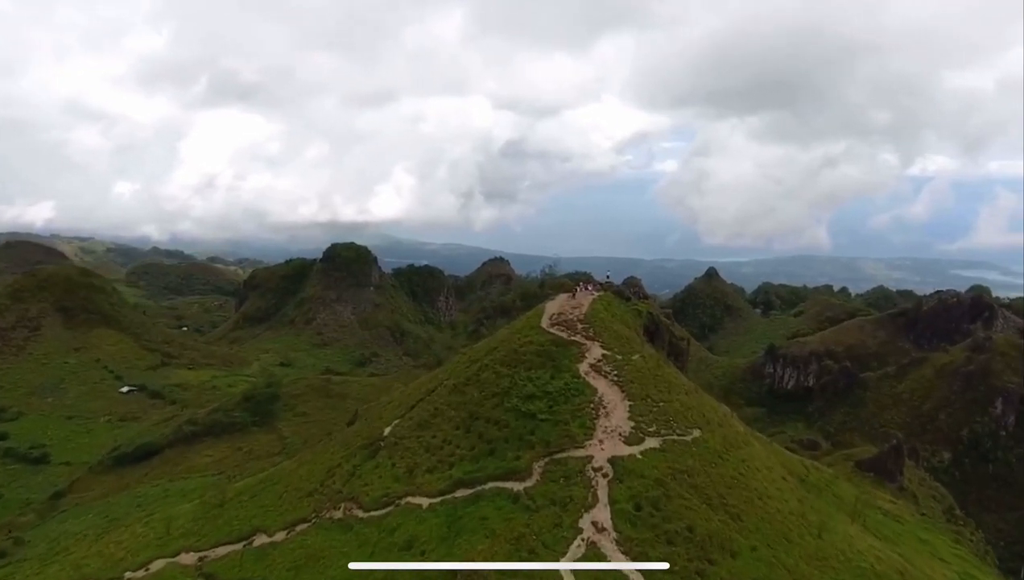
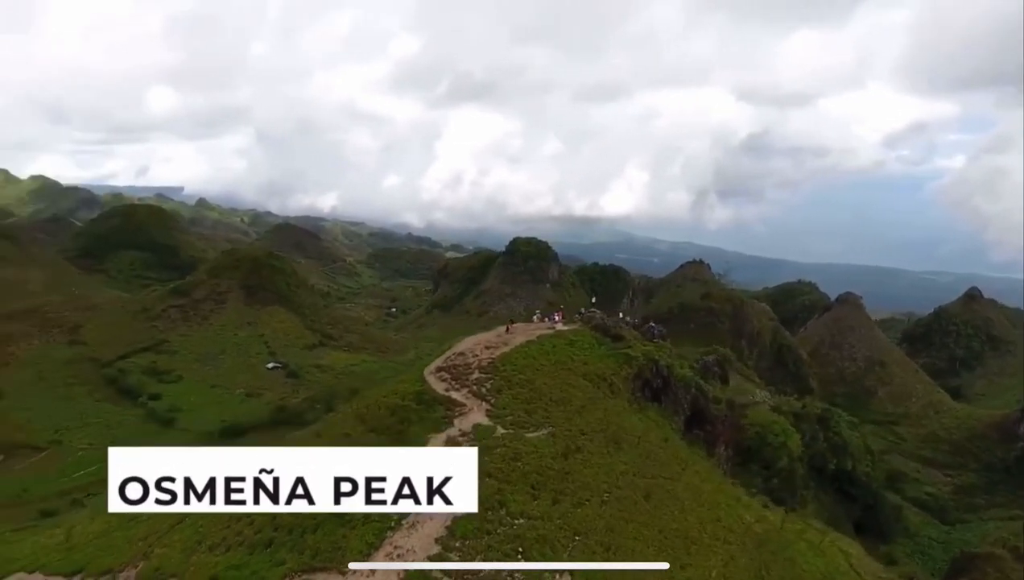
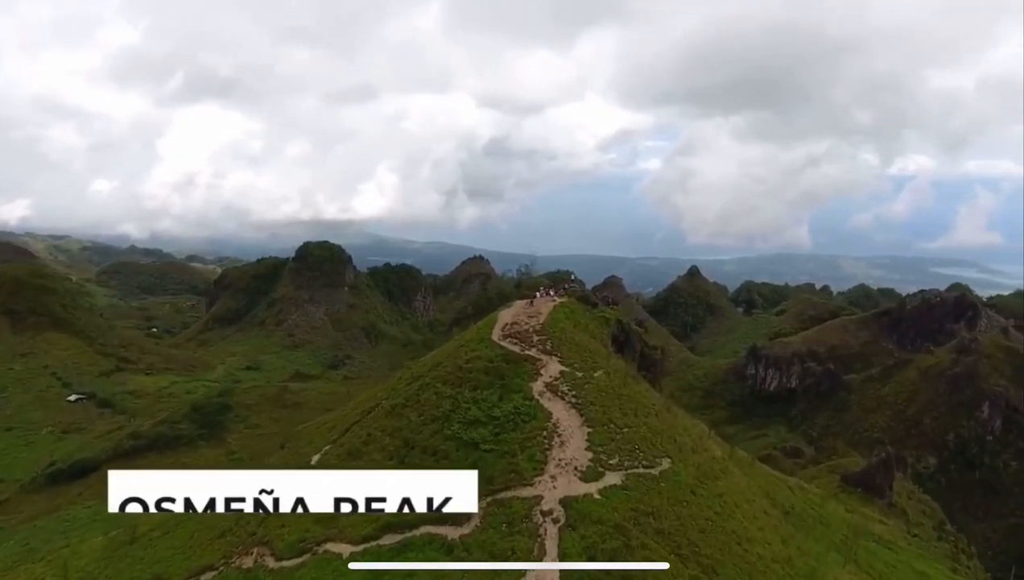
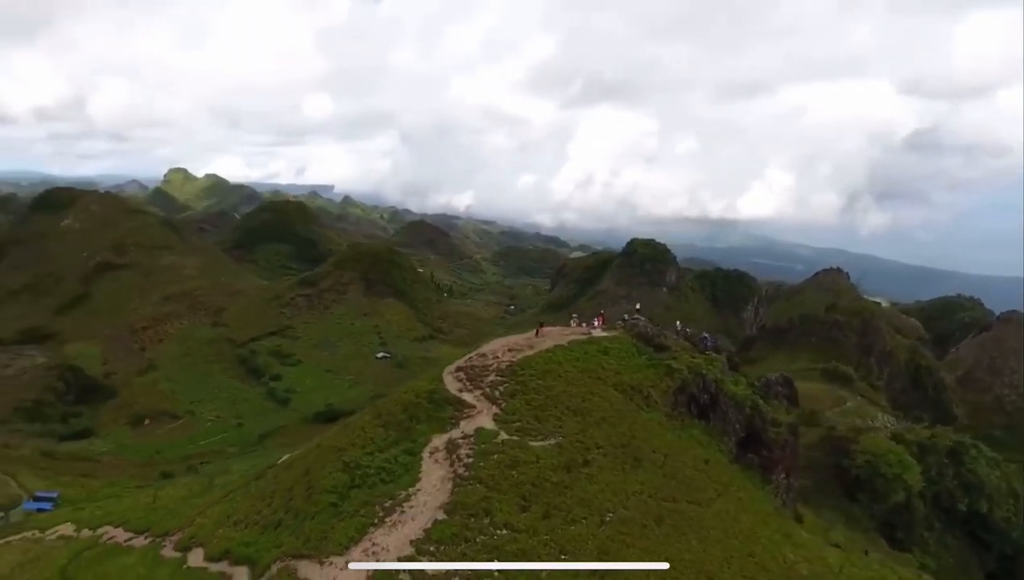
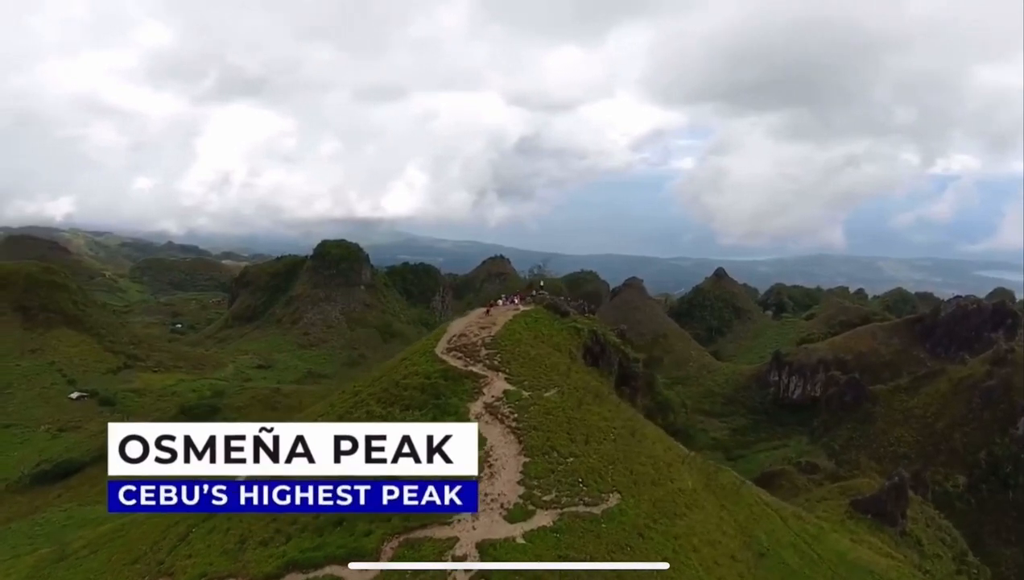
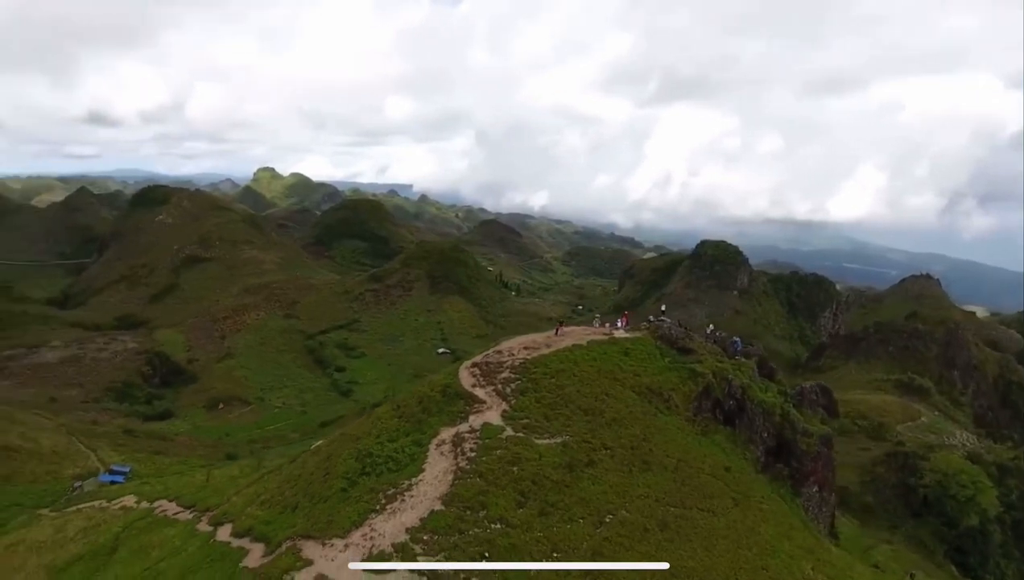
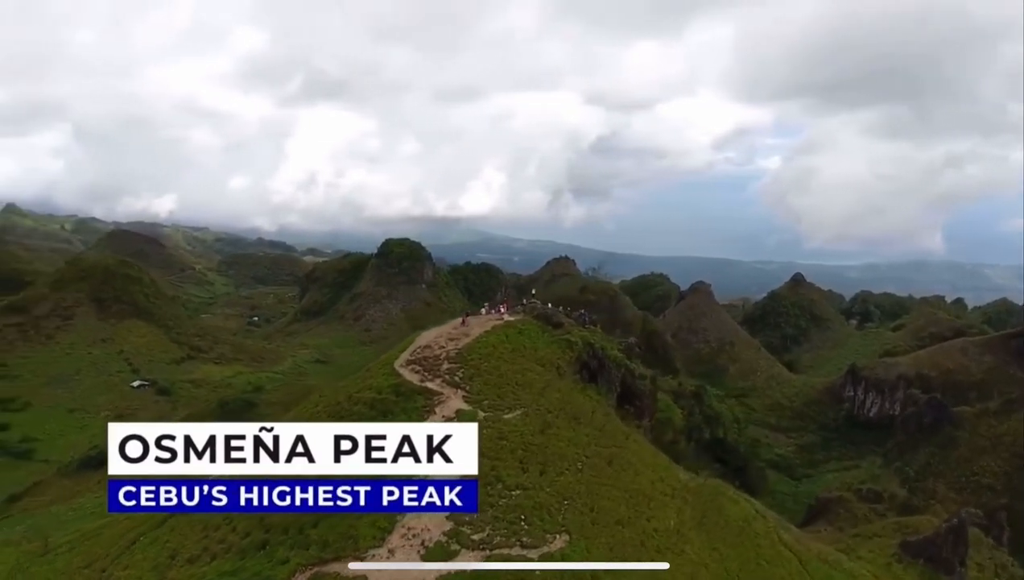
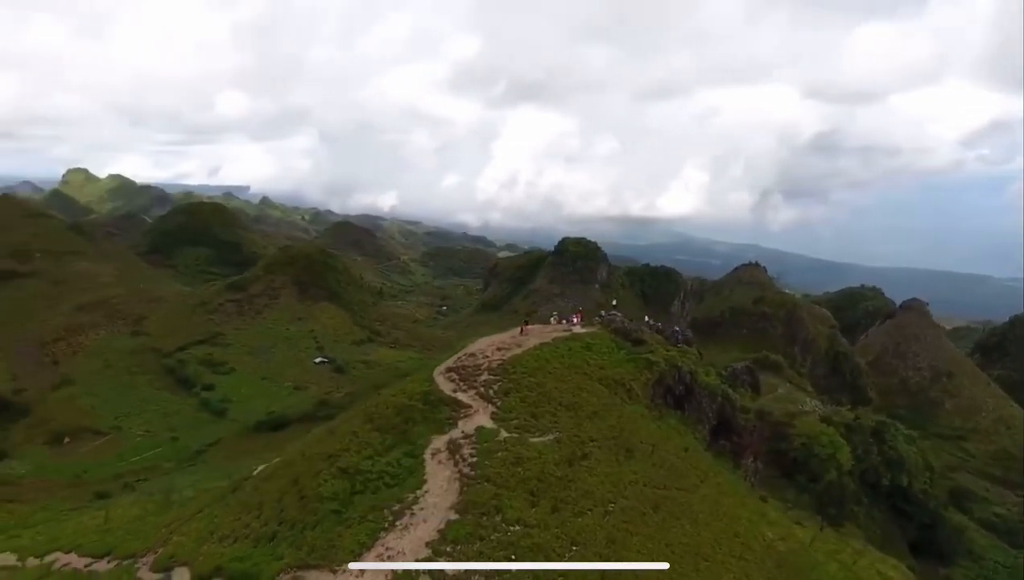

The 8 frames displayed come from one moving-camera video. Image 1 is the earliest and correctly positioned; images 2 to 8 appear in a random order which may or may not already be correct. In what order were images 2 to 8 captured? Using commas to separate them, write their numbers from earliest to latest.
3, 5, 7, 2, 8, 4, 6
